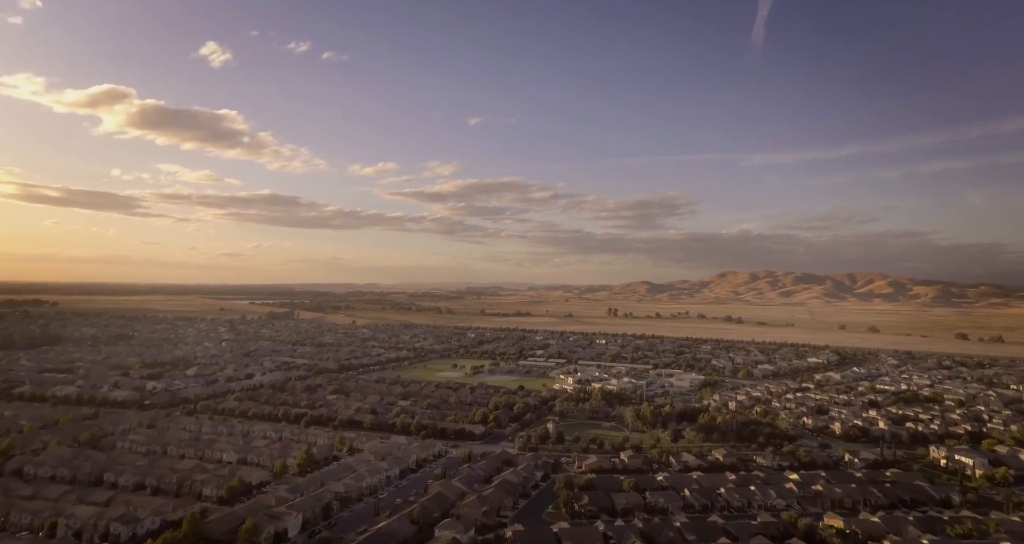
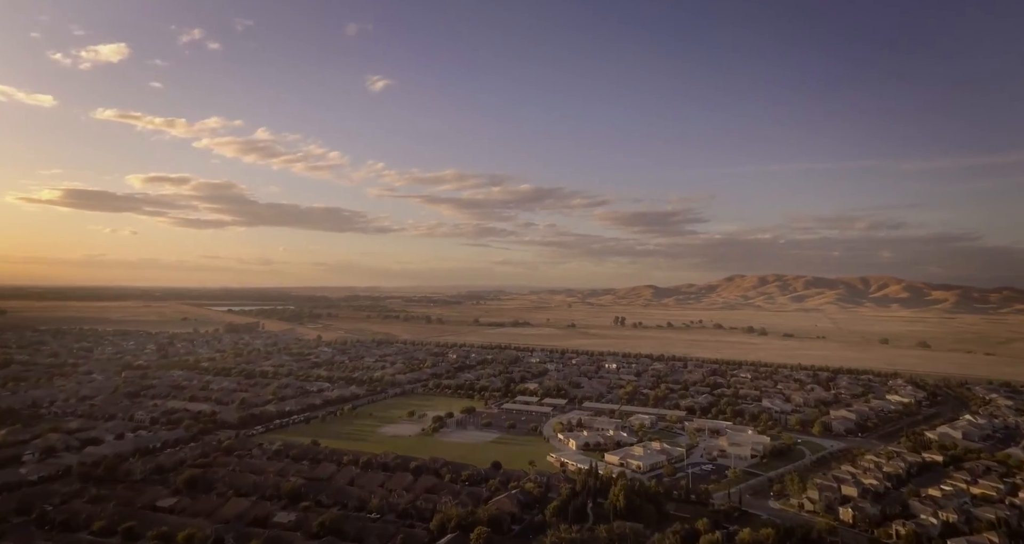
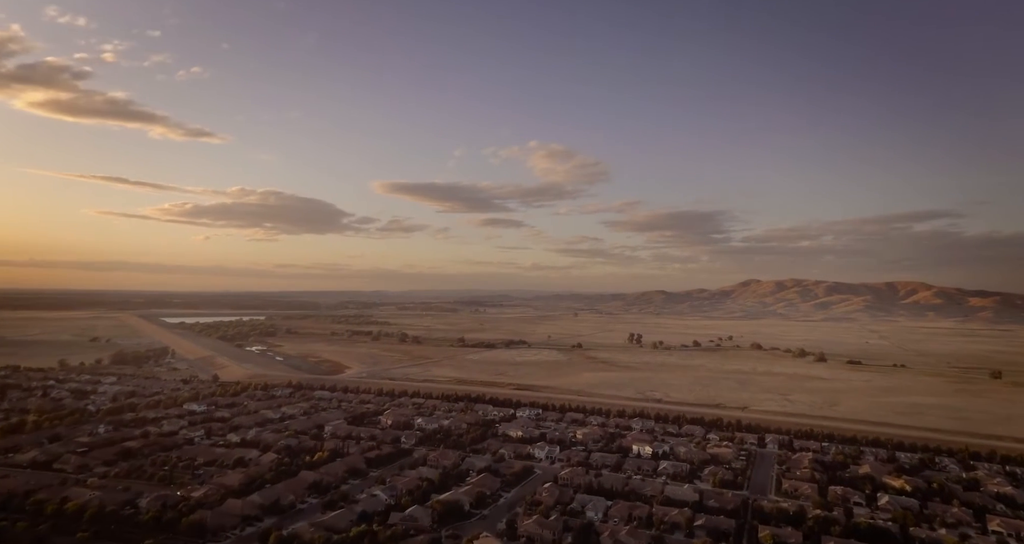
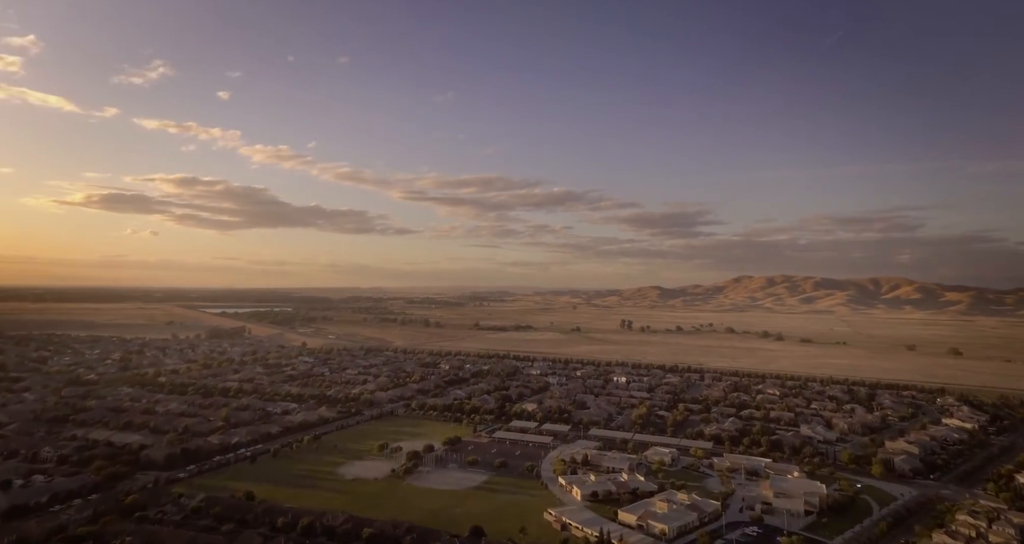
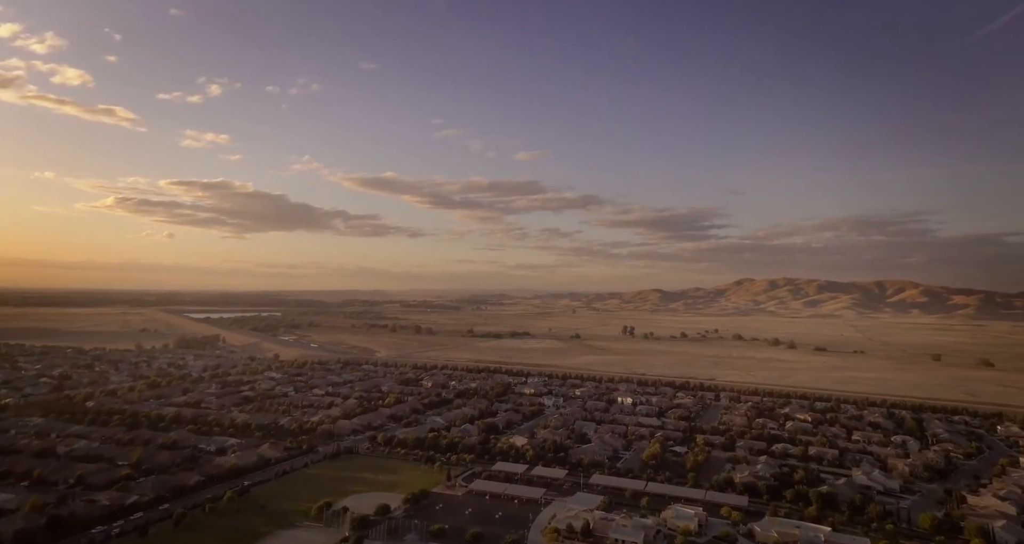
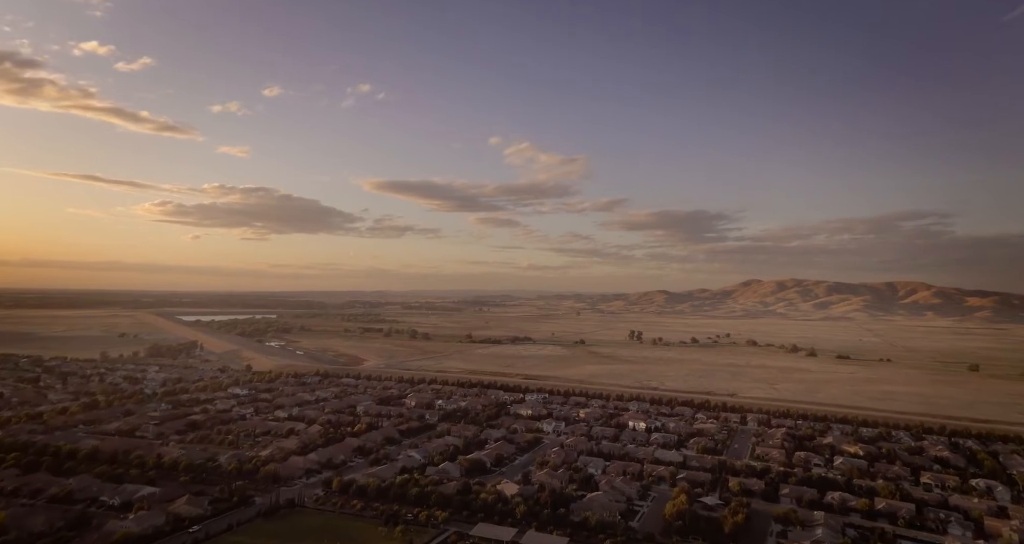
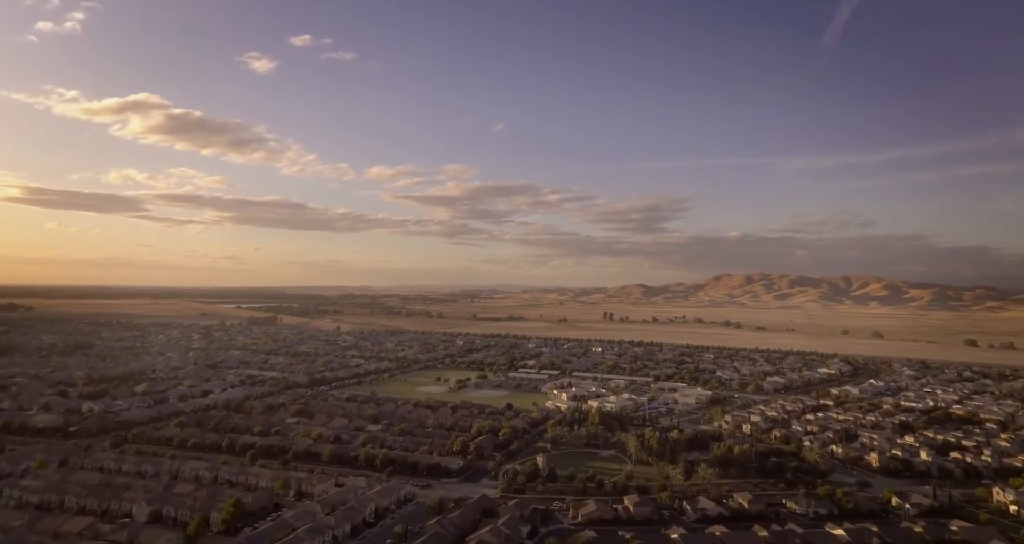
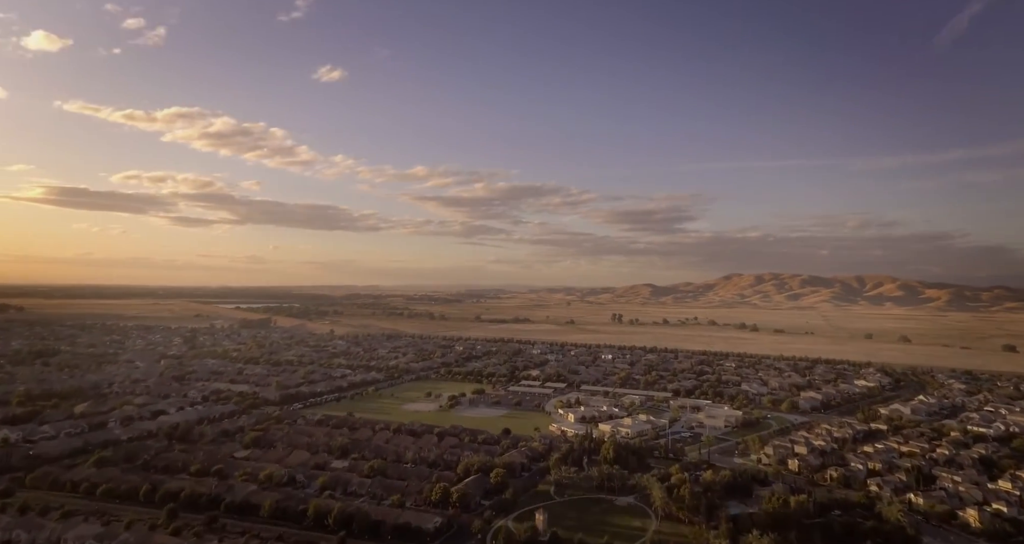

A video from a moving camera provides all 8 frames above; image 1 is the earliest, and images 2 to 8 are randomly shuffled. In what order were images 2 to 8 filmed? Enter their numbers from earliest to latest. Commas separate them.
7, 8, 2, 4, 5, 6, 3
